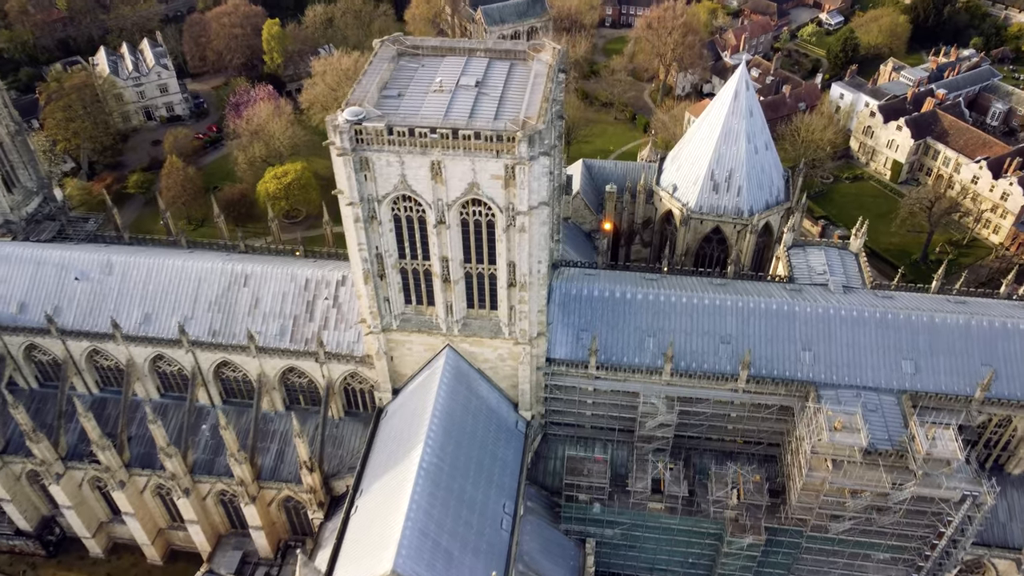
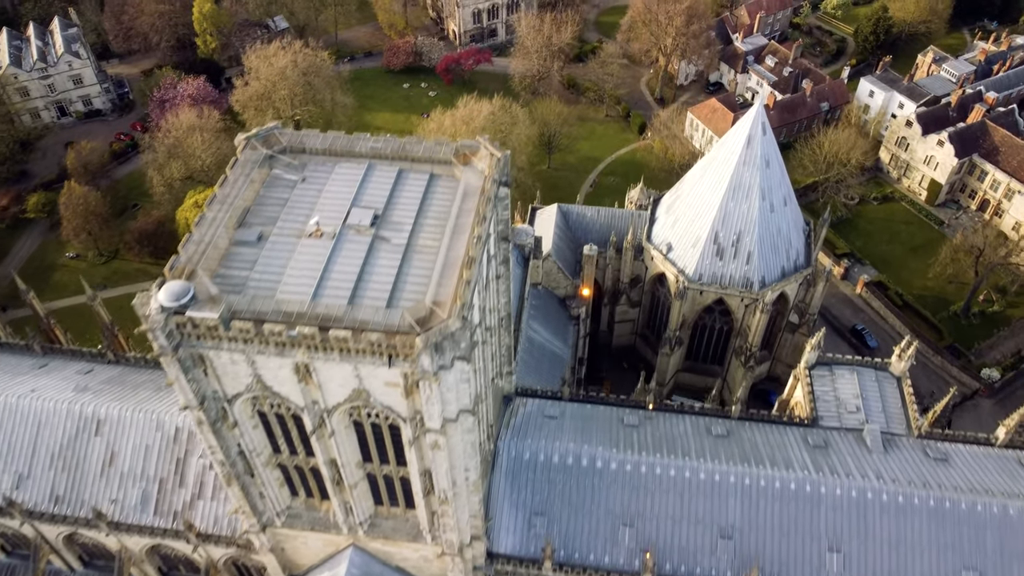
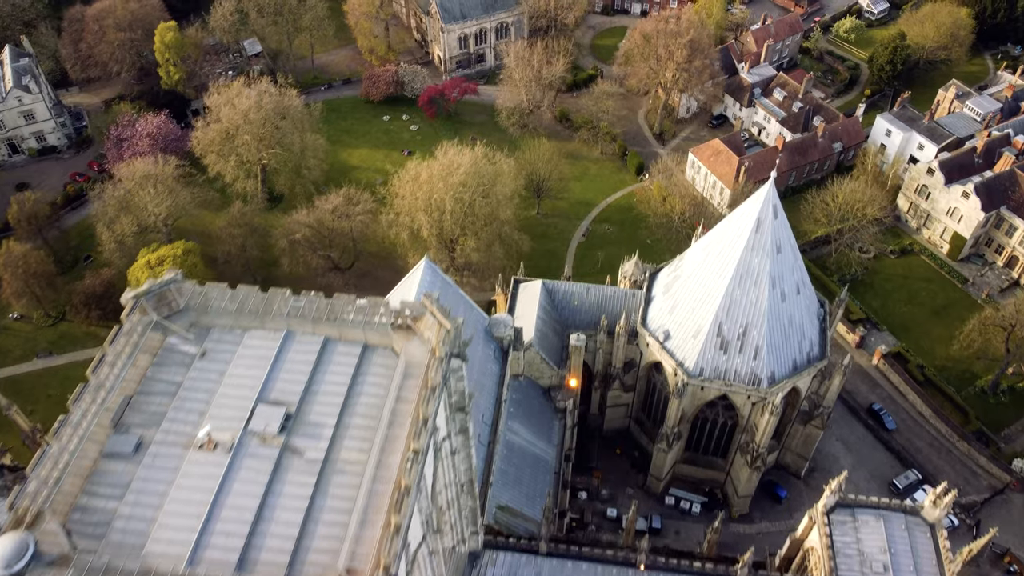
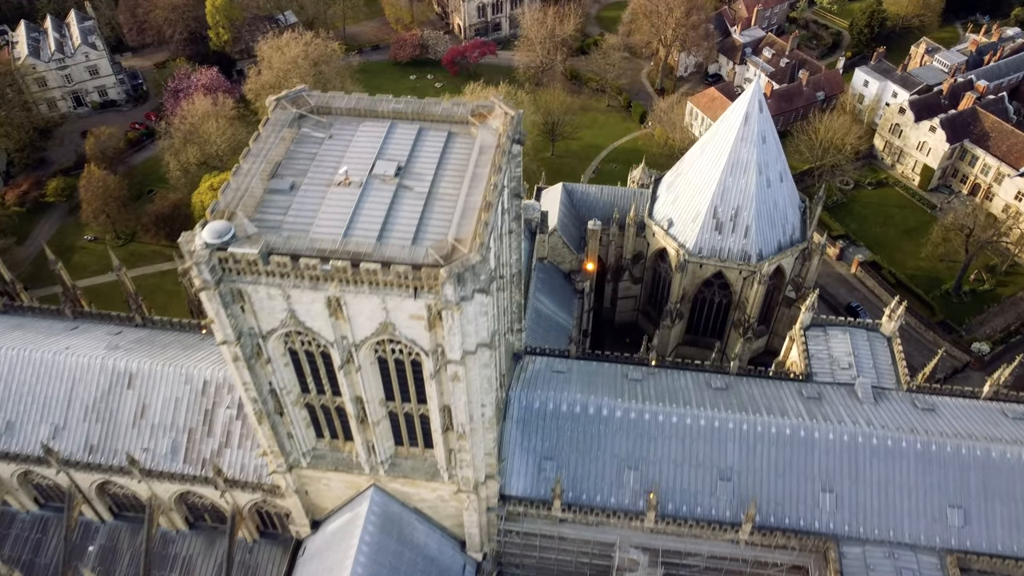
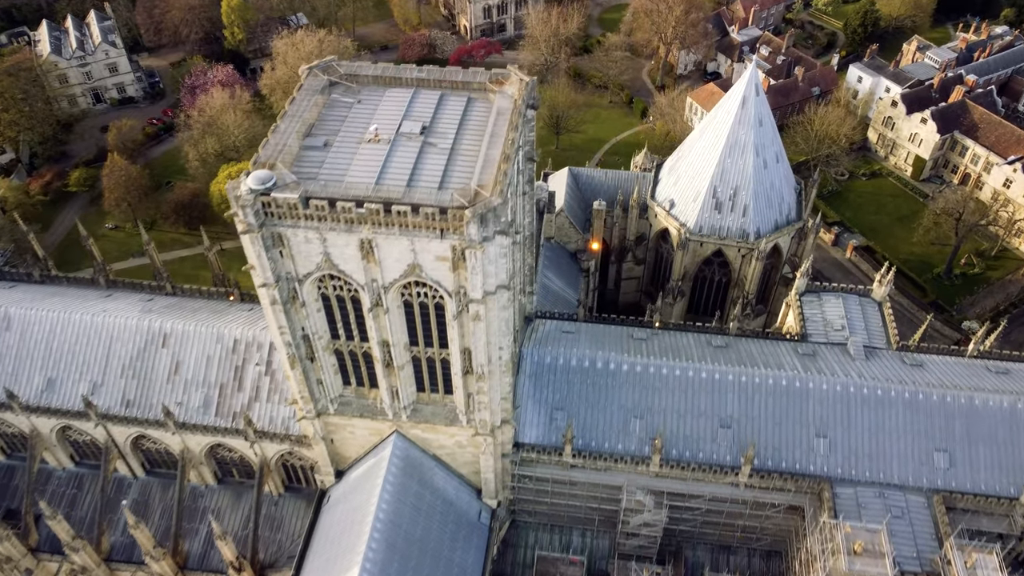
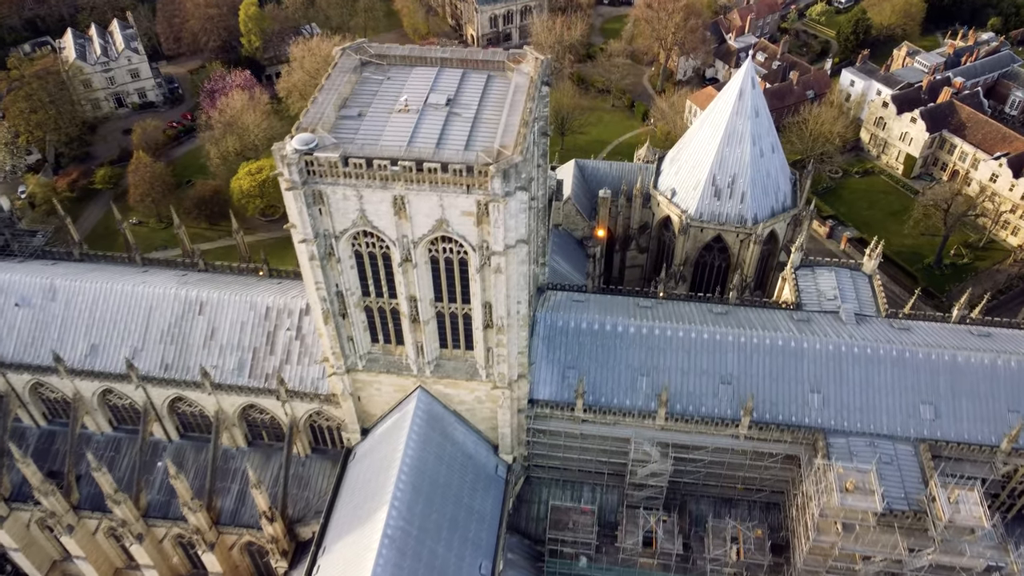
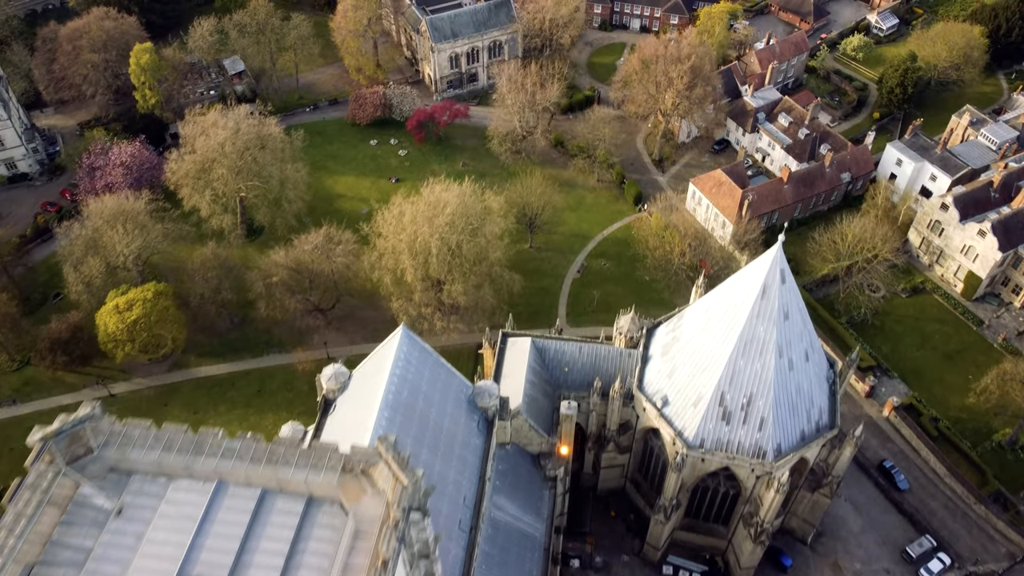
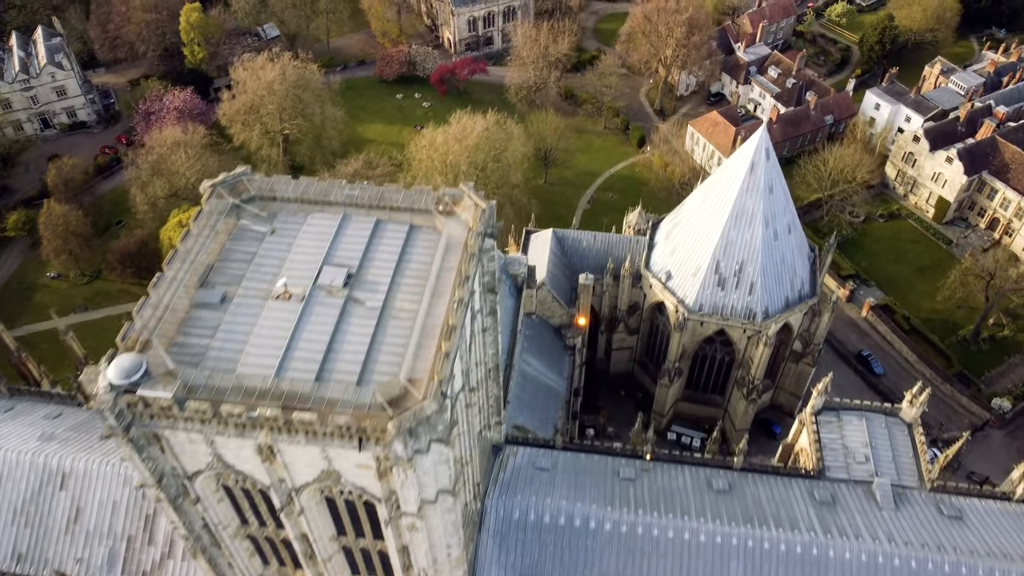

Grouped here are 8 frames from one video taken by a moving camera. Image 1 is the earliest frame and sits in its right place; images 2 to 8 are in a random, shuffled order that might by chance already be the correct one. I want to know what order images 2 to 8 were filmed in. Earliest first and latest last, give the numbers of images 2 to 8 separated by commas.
6, 5, 4, 2, 8, 3, 7
